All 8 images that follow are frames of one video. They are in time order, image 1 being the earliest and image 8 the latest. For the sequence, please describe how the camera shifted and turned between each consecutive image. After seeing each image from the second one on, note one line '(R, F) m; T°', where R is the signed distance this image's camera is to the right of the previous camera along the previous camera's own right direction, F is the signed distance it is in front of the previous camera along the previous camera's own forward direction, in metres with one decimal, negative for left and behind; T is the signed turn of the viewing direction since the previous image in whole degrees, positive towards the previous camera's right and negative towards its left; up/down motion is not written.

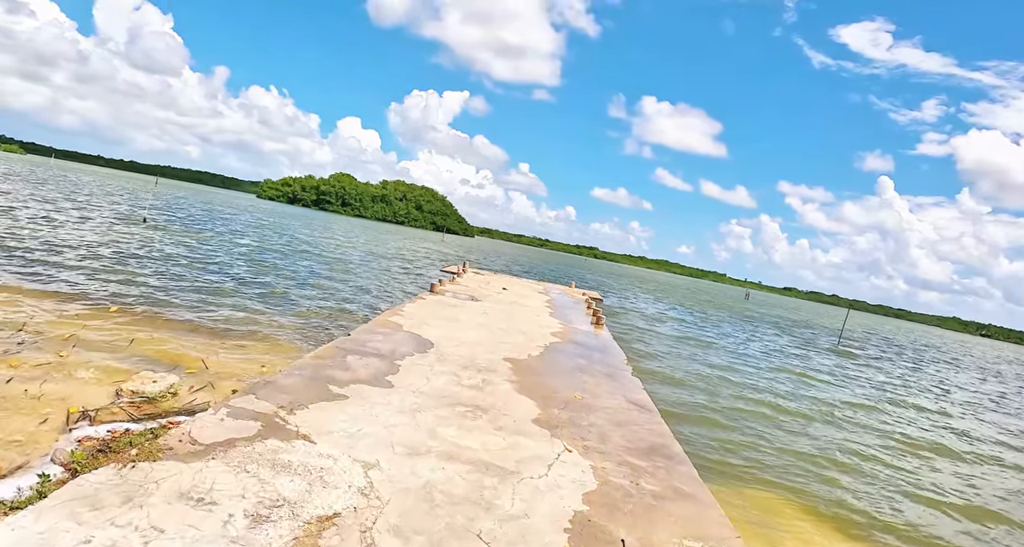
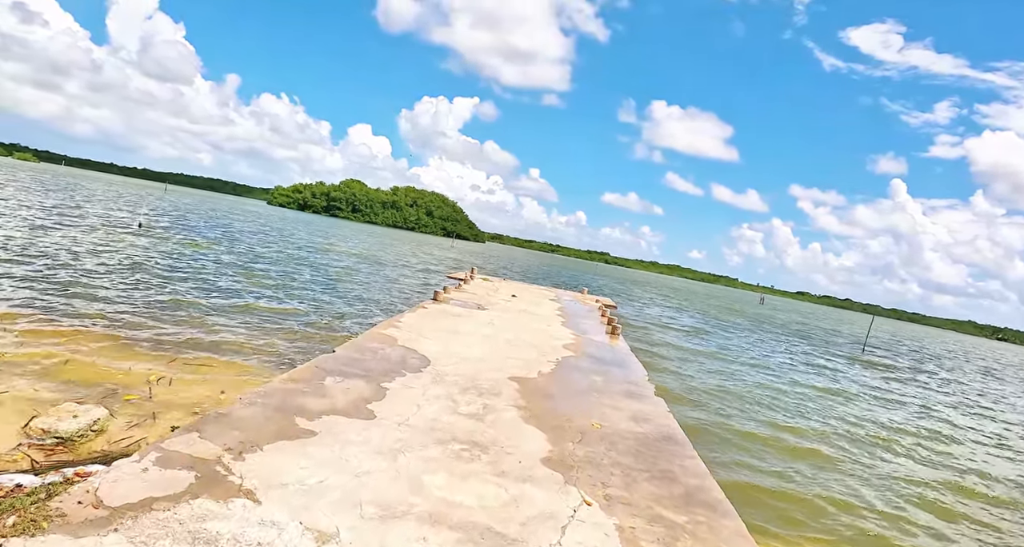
(+0.1, +1.7) m; -1°
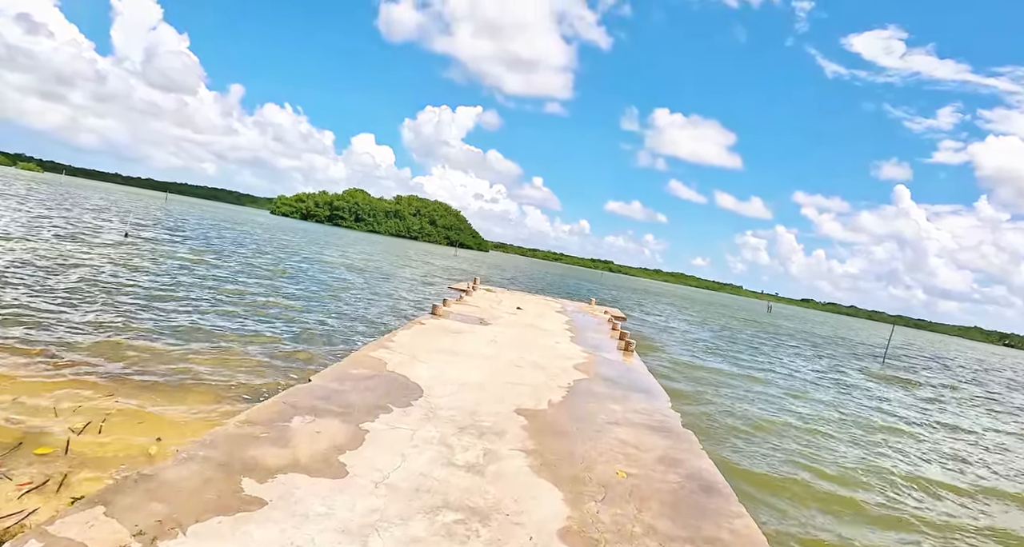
(0.0, +1.7) m; 0°
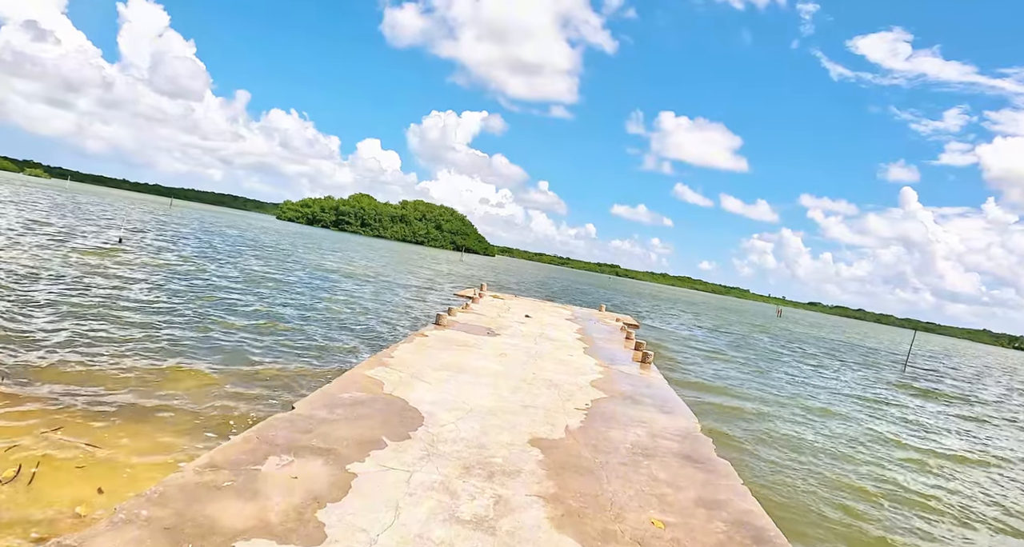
(-0.1, +1.3) m; -1°
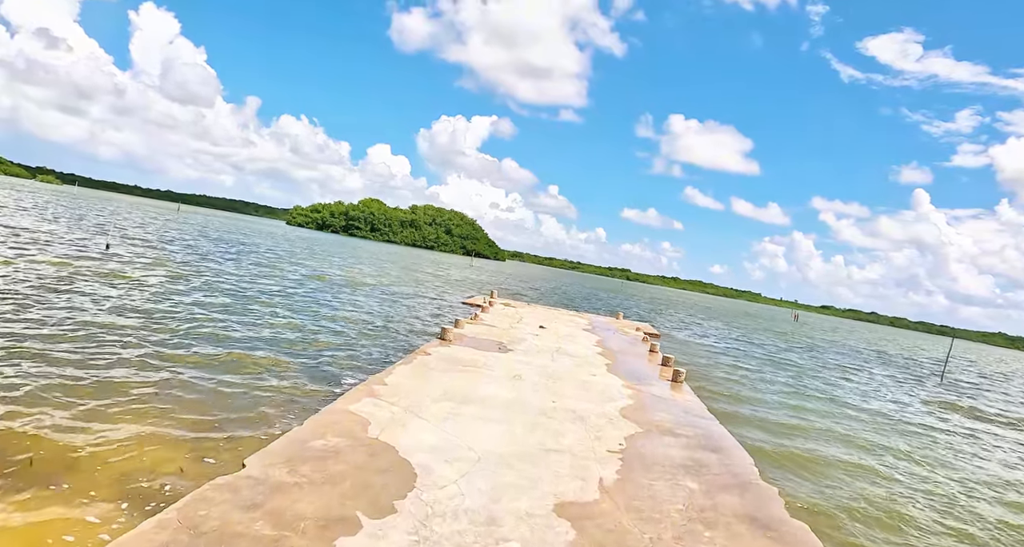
(-0.1, +2.2) m; -1°
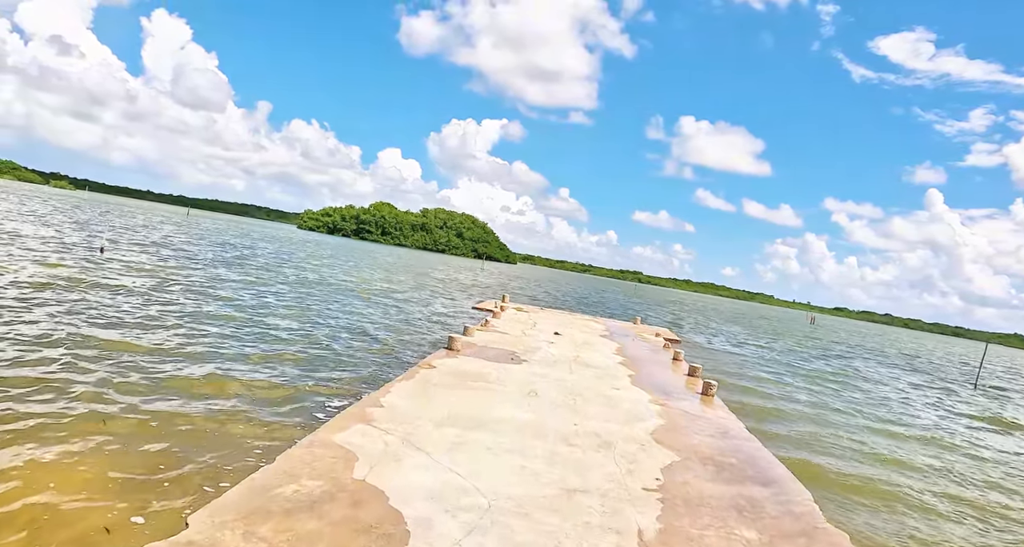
(-0.1, +1.5) m; -1°
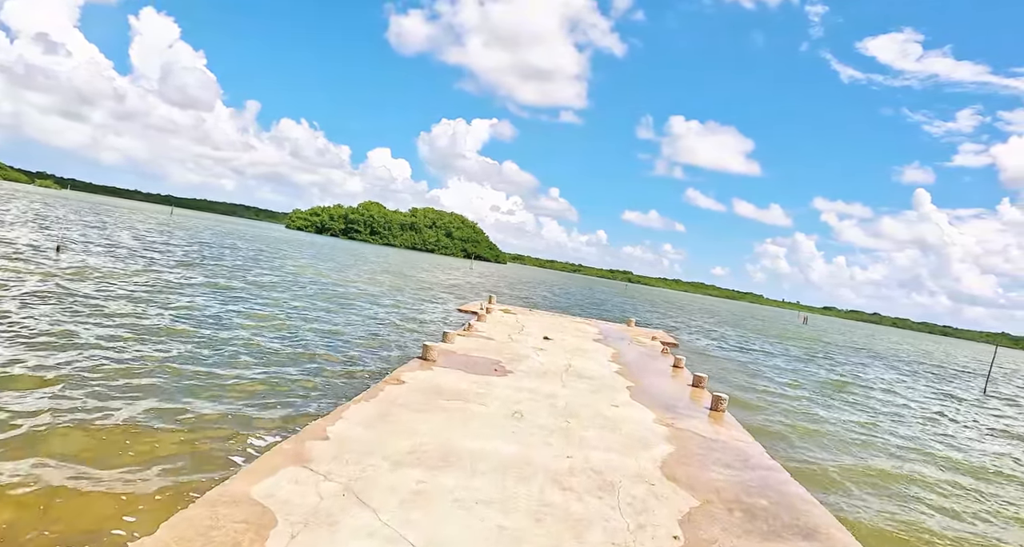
(+0.2, +1.9) m; +1°
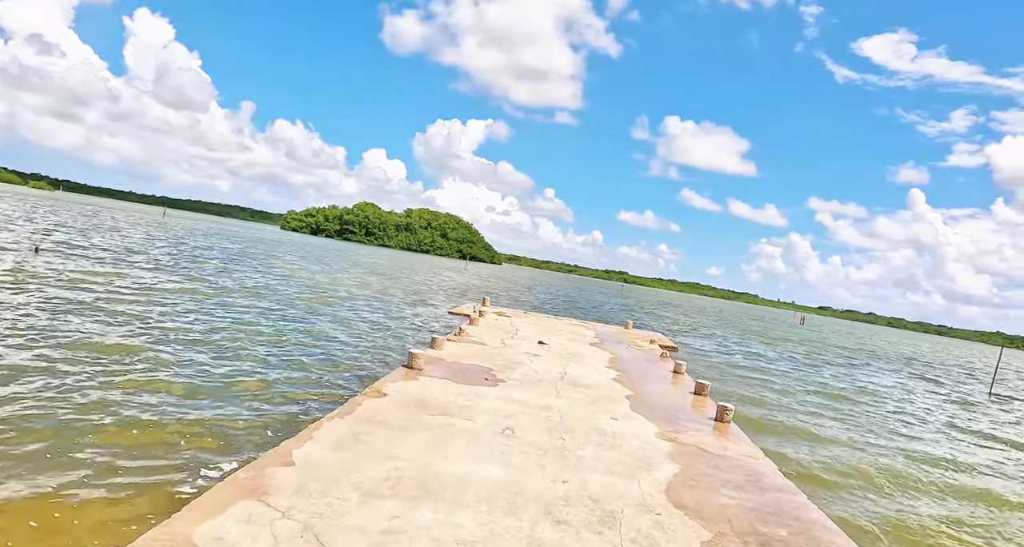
(+0.1, +0.9) m; 0°
